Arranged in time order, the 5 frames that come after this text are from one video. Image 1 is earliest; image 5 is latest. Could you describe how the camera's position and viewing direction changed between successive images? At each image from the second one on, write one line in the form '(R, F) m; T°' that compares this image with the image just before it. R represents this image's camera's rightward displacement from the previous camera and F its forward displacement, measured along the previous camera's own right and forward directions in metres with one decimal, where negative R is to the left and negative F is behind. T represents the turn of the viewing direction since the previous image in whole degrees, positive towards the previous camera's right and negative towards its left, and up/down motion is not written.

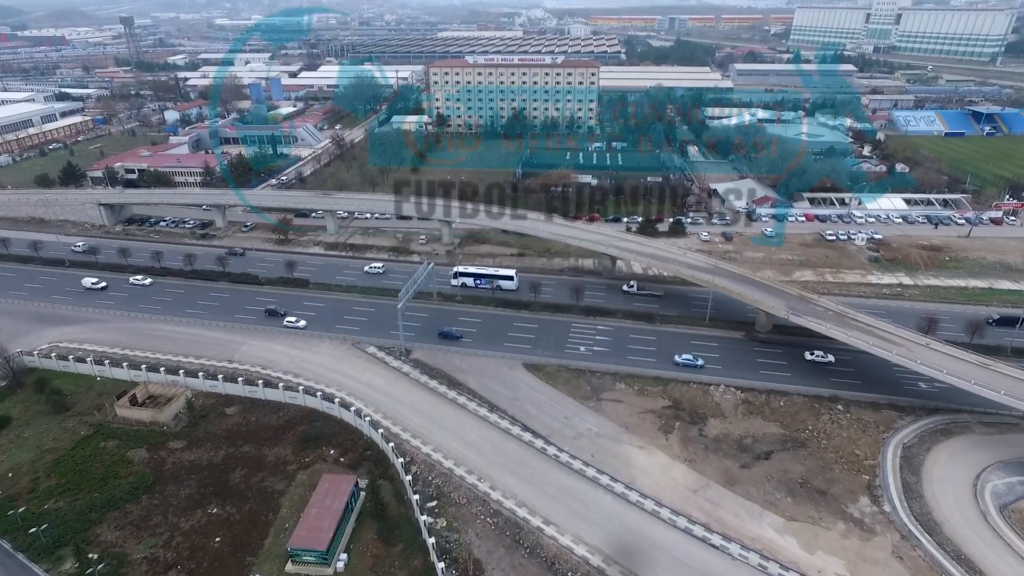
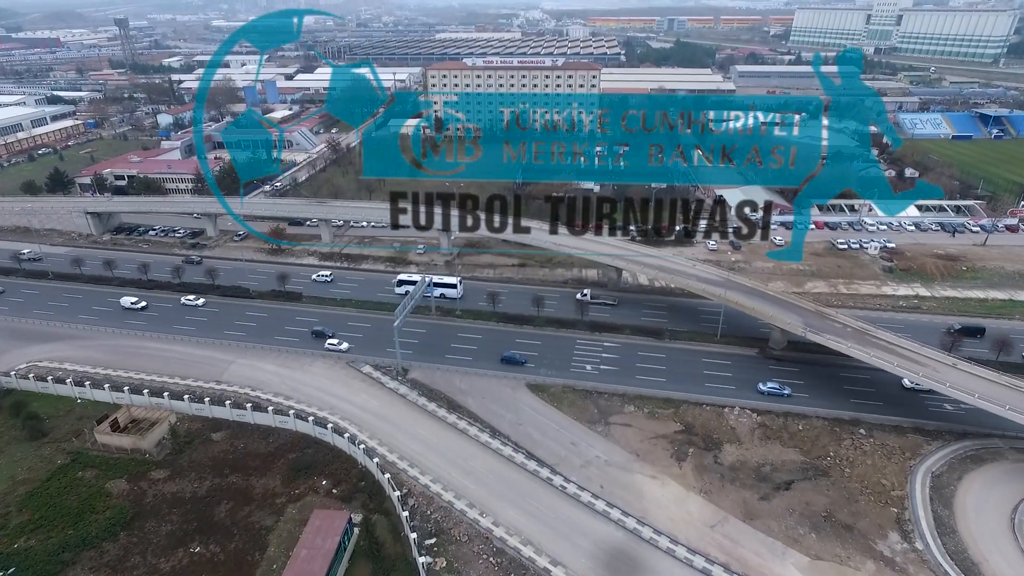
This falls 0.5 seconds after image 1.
(-0.1, +1.0) m; 0°
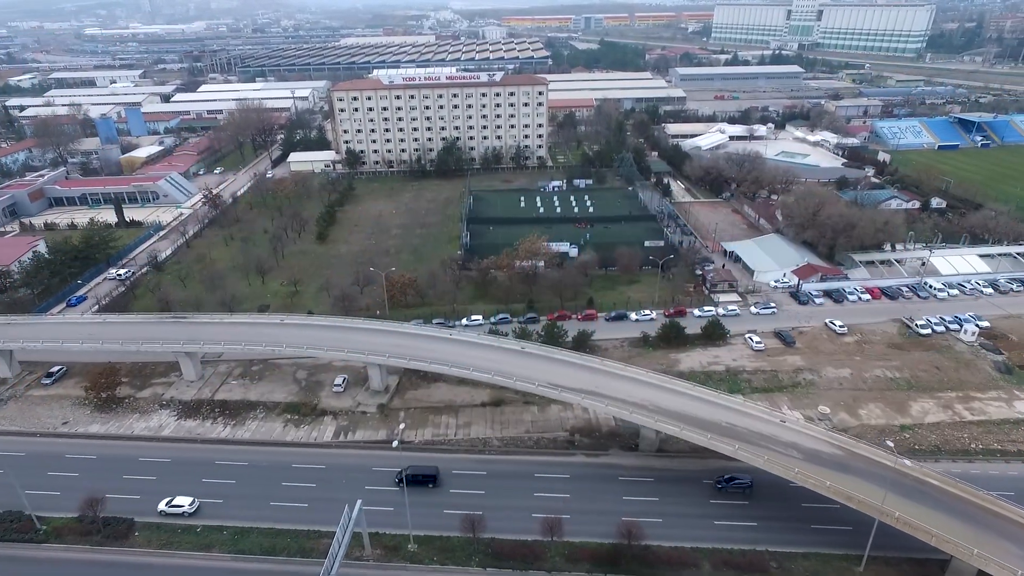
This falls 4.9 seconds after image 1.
(-1.0, +9.0) m; +7°
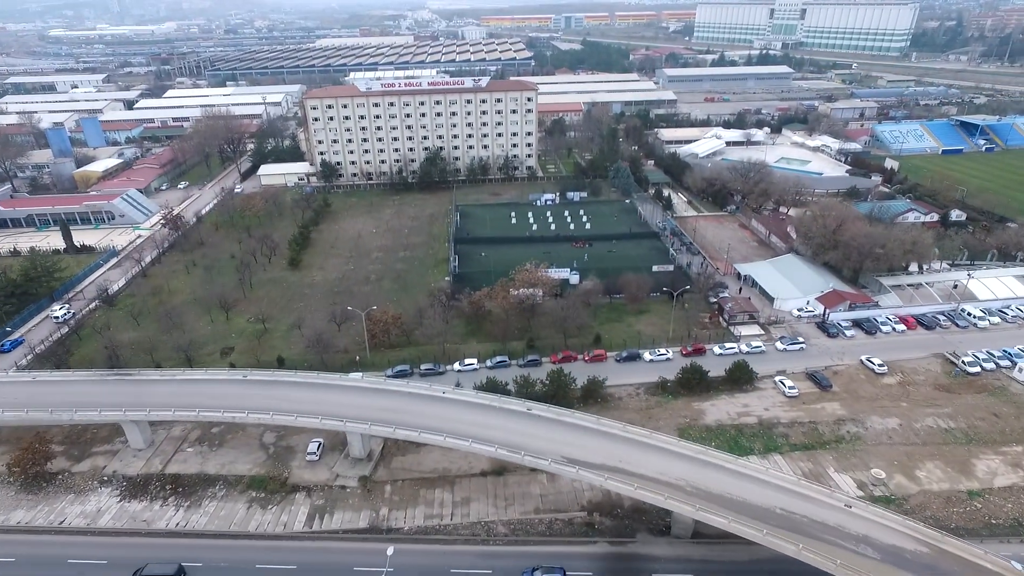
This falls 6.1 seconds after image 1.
(-0.5, +2.5) m; +2°
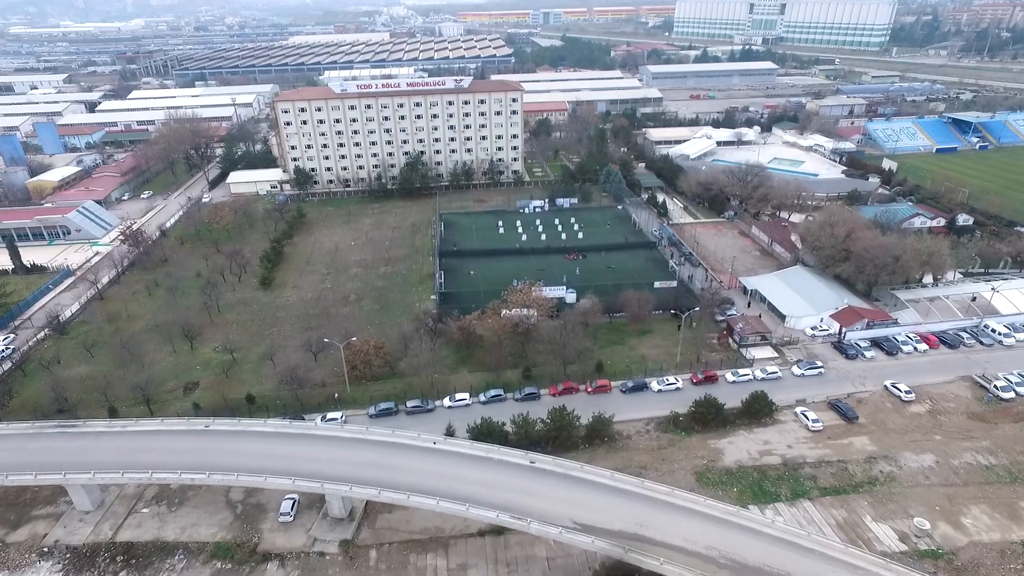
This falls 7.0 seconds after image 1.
(-0.4, +1.8) m; +2°
